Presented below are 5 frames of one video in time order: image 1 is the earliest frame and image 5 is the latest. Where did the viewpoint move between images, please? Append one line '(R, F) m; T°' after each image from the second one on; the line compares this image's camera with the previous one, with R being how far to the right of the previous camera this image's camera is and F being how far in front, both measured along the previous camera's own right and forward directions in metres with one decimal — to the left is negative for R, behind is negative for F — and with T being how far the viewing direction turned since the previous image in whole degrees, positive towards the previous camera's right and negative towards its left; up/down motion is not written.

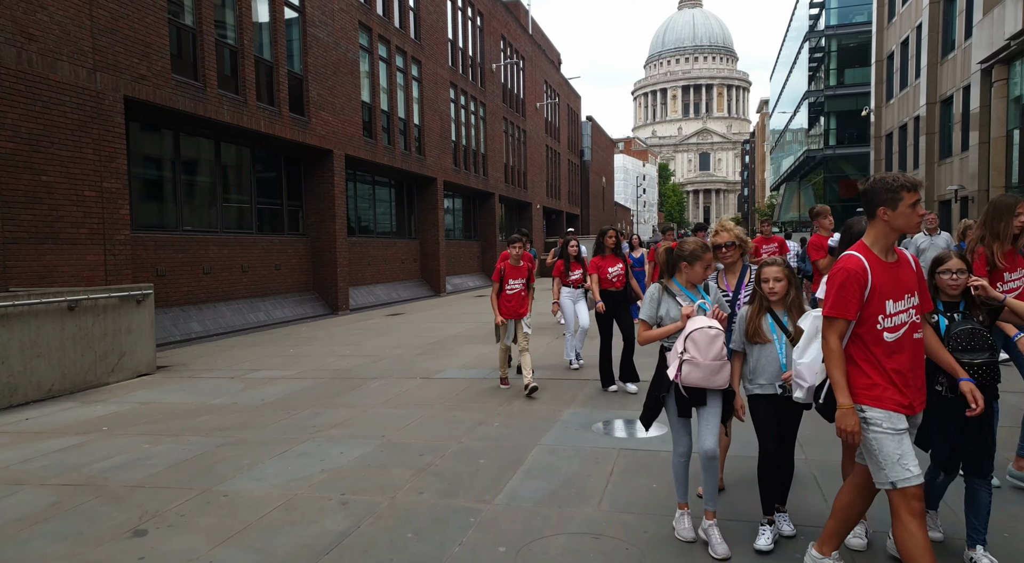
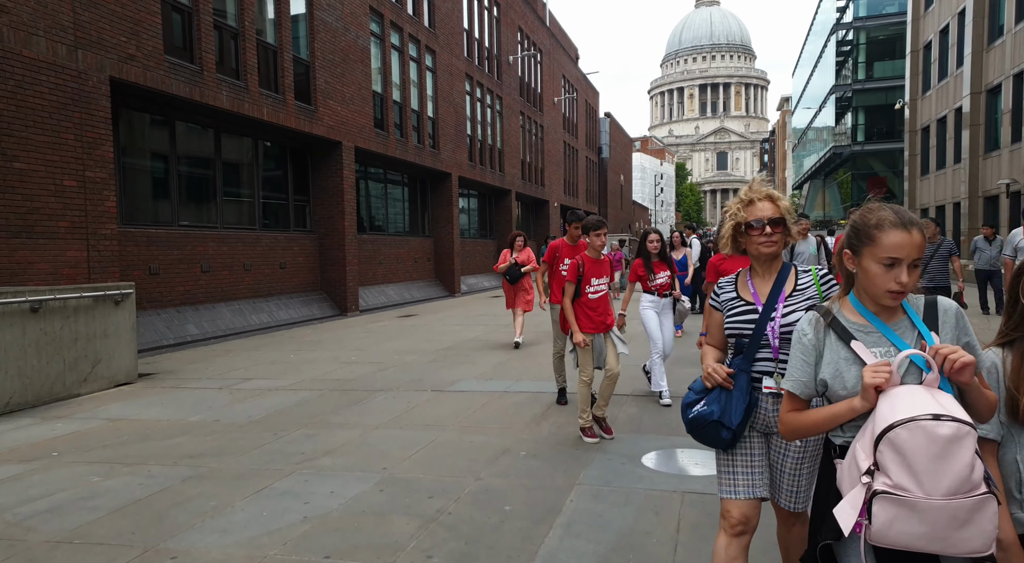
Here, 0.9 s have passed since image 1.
(-0.1, +1.1) m; -1°
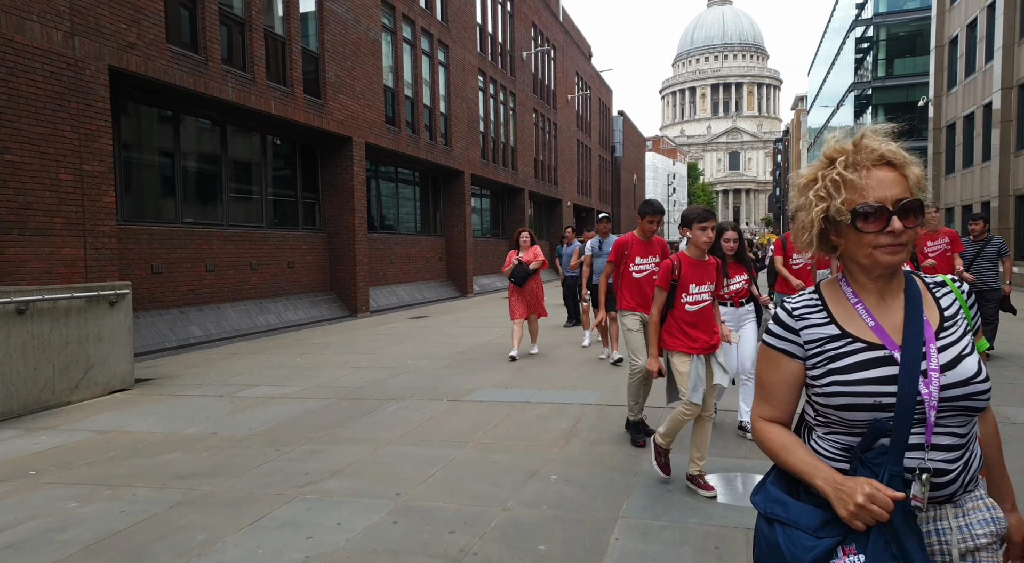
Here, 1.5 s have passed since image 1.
(-0.1, +0.6) m; -1°
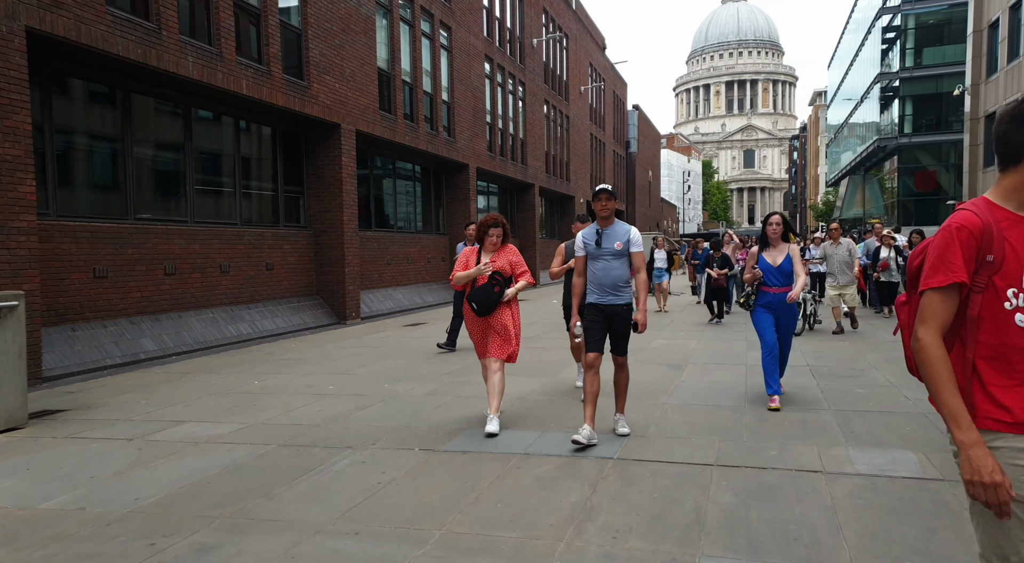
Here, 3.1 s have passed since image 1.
(+0.1, +1.7) m; -1°
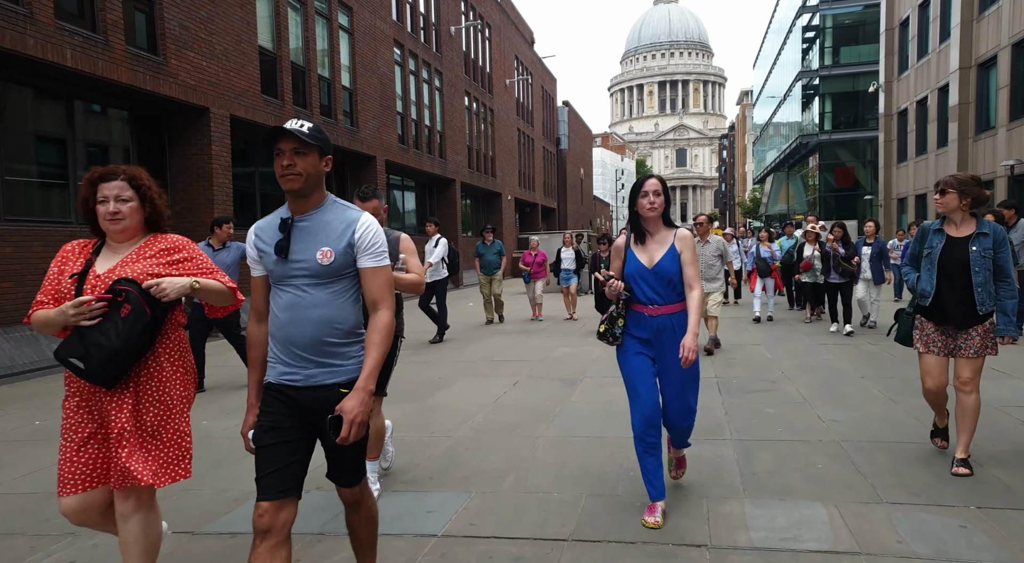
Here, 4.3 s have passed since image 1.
(+0.9, +1.3) m; +5°
